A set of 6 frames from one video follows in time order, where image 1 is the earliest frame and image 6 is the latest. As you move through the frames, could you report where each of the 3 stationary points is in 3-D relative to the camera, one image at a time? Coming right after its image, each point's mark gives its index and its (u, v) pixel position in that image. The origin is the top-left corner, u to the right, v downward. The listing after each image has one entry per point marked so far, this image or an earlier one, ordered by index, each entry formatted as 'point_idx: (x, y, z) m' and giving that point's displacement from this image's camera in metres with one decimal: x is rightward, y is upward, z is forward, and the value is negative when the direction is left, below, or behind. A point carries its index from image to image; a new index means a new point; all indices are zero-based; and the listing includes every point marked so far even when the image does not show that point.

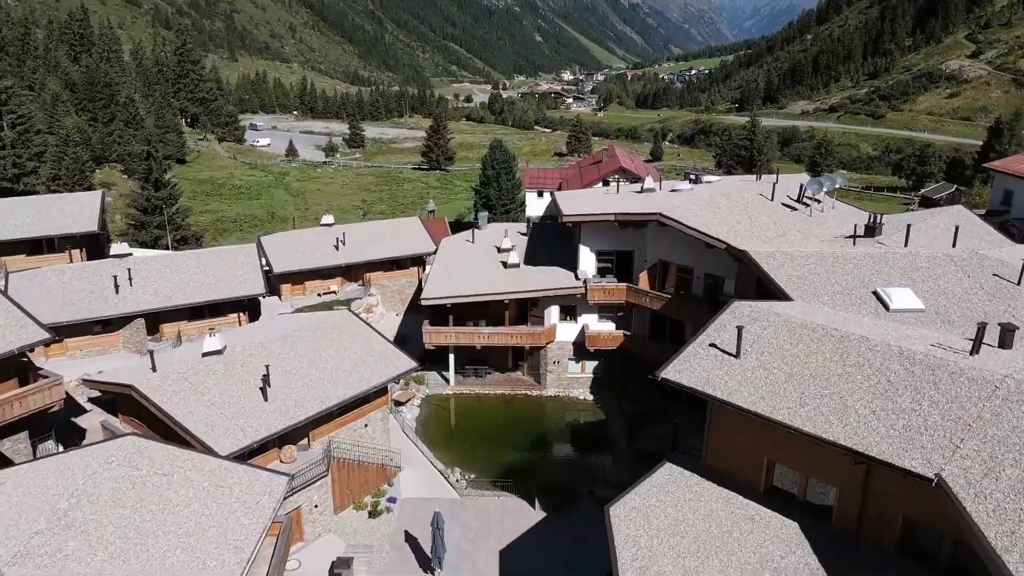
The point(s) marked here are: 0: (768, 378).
0: (+7.1, -2.5, +16.9) m
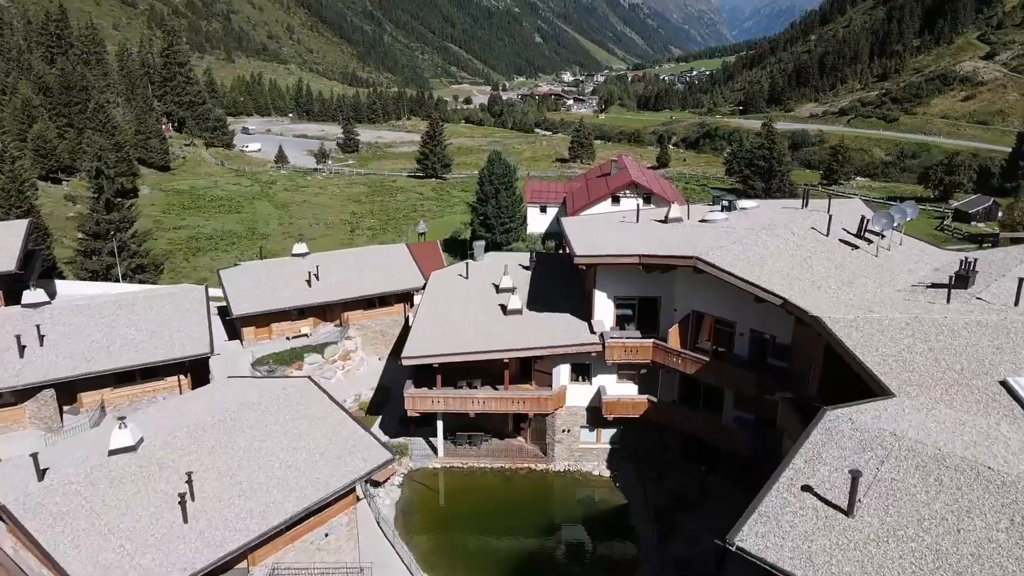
0: (+7.1, -4.9, +11.1) m
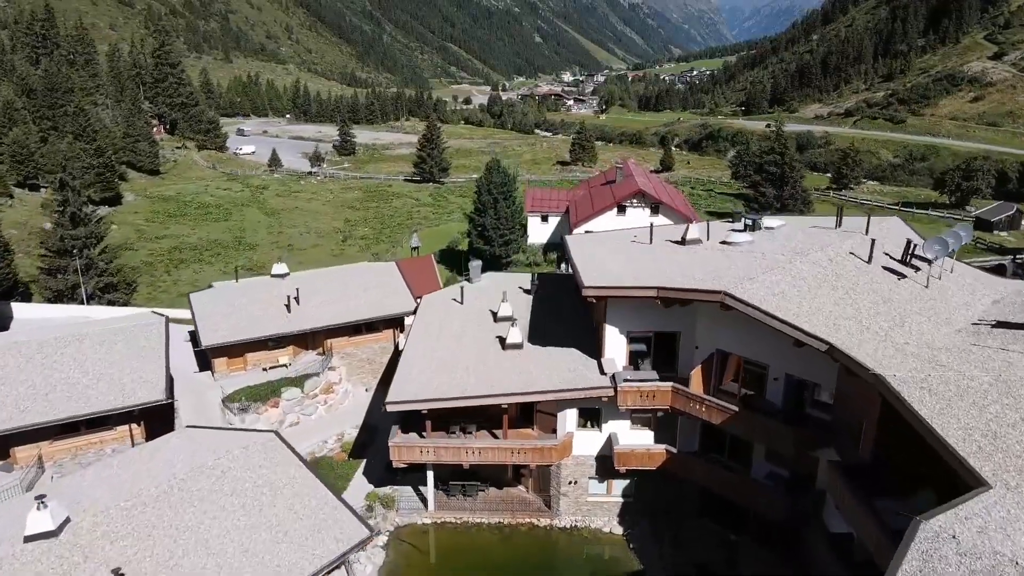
0: (+7.1, -6.2, +7.9) m
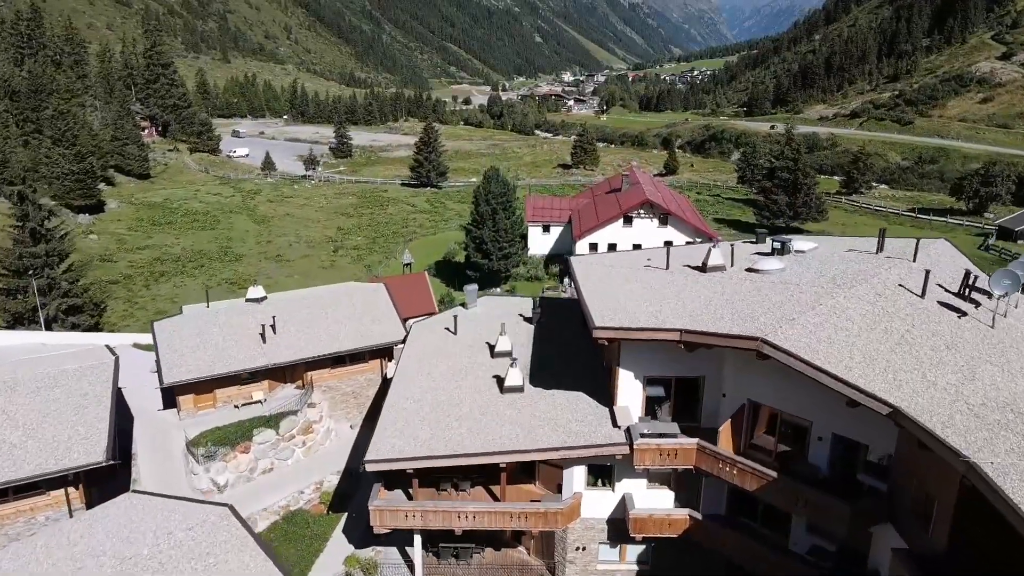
0: (+7.0, -7.6, +4.7) m
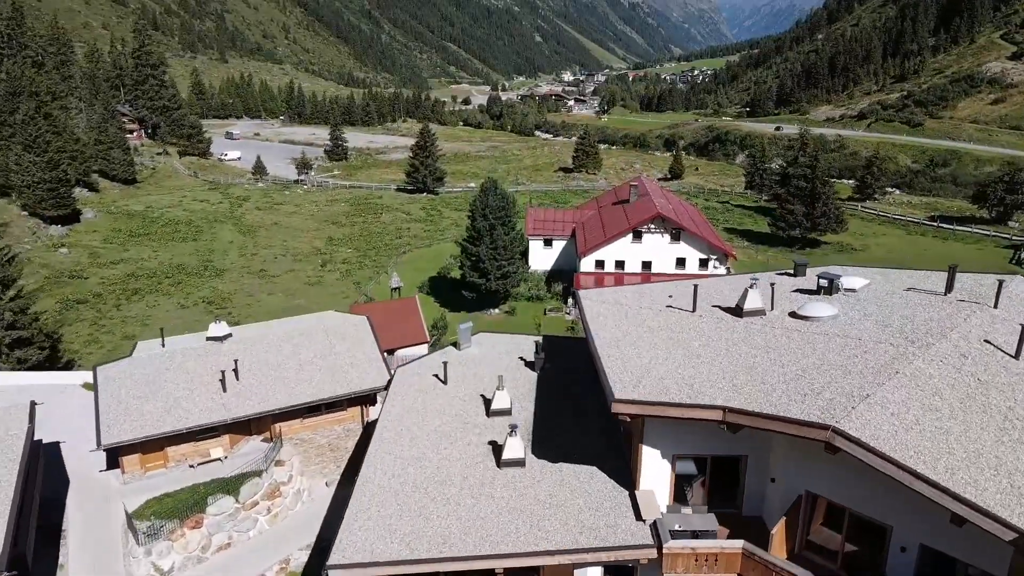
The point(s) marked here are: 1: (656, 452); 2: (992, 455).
0: (+7.0, -9.2, +0.8) m
1: (+4.0, -4.5, +17.0) m
2: (+10.4, -3.6, +13.3) m
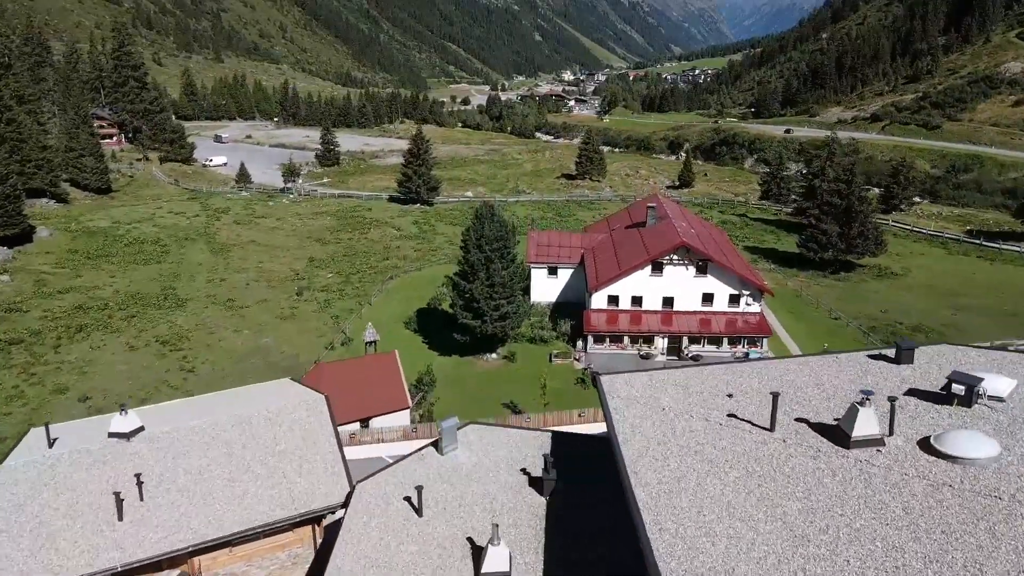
0: (+7.0, -11.9, -5.9) m
1: (+3.9, -7.2, +10.3) m
2: (+10.3, -6.3, +6.7) m
